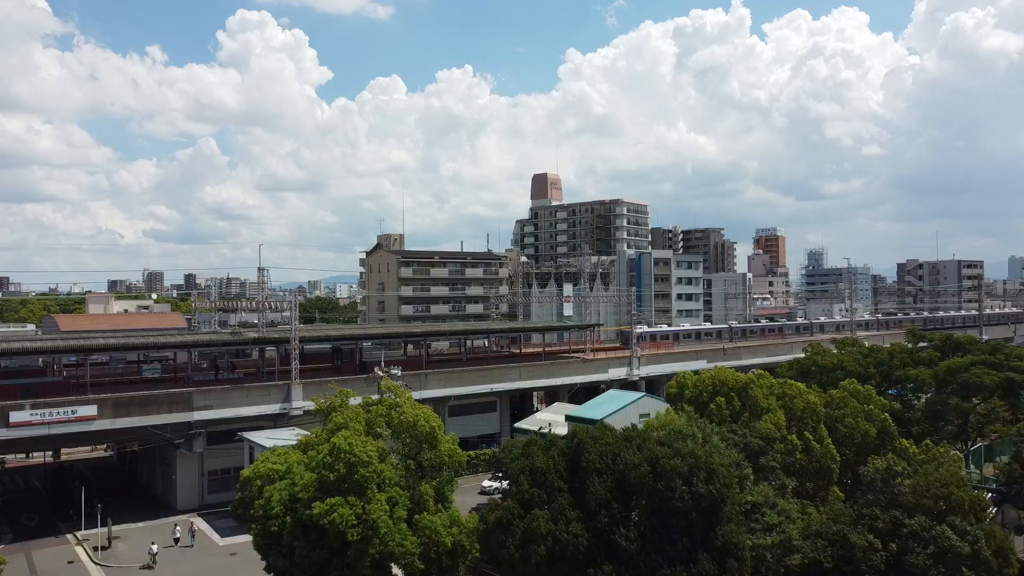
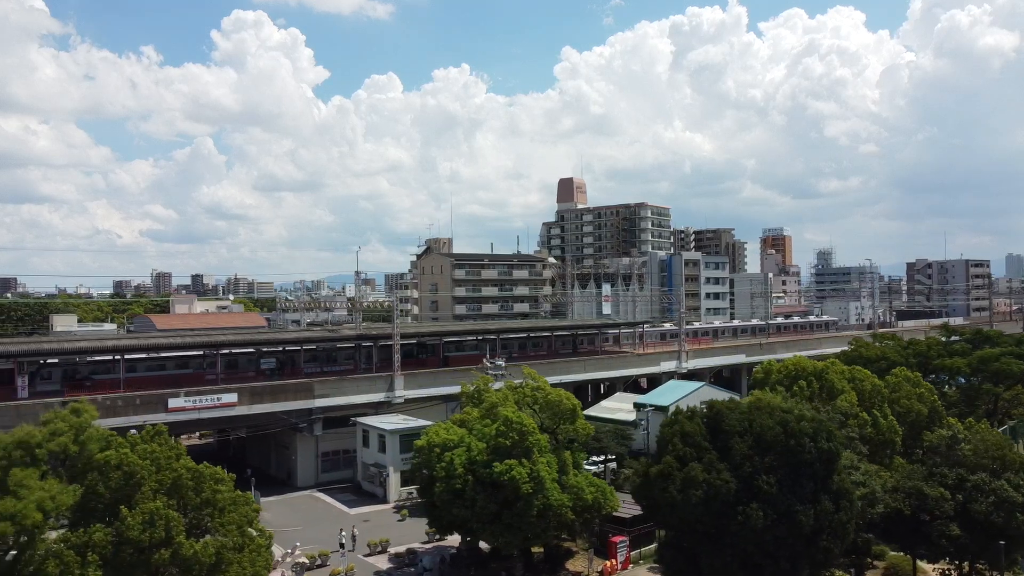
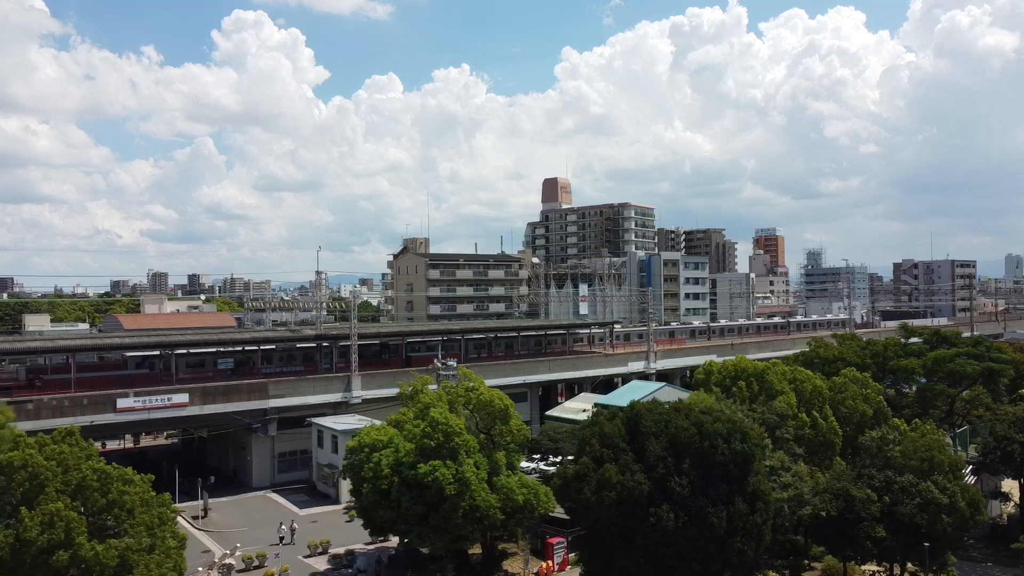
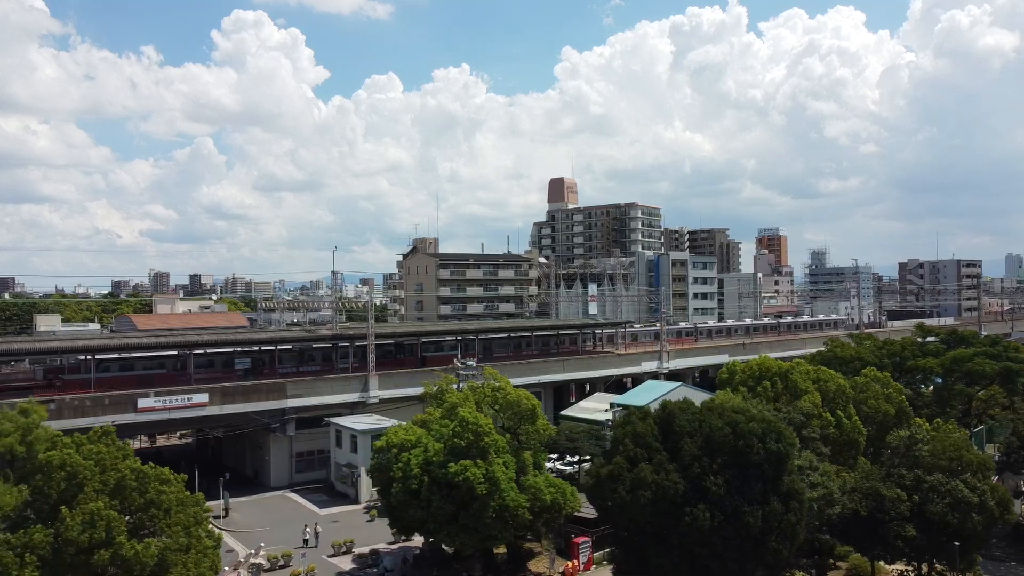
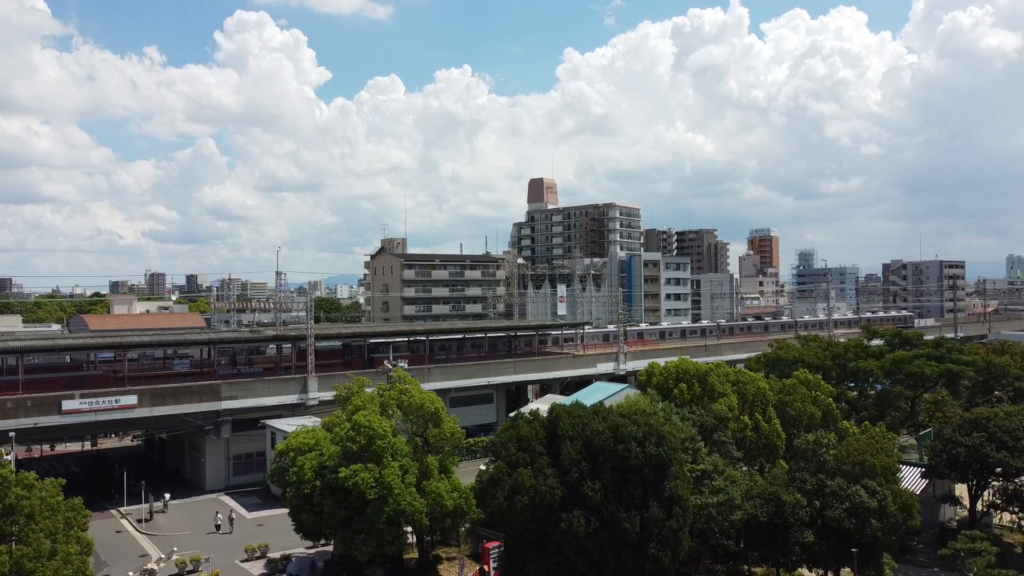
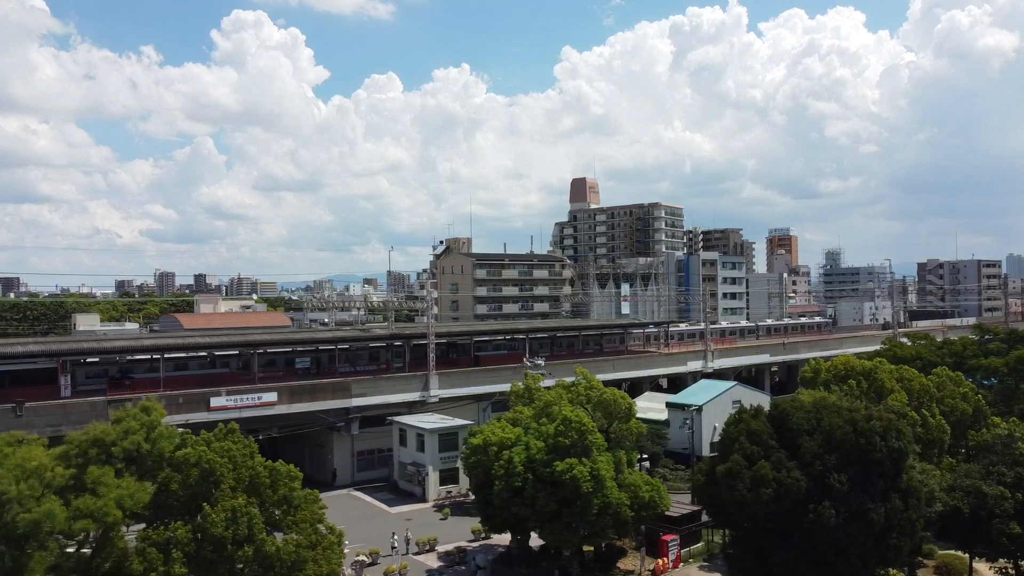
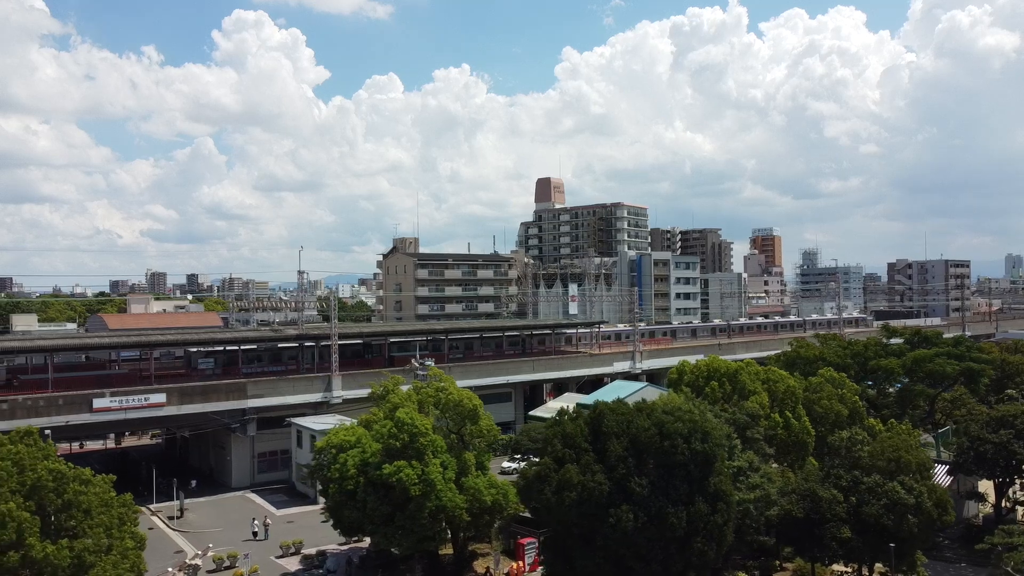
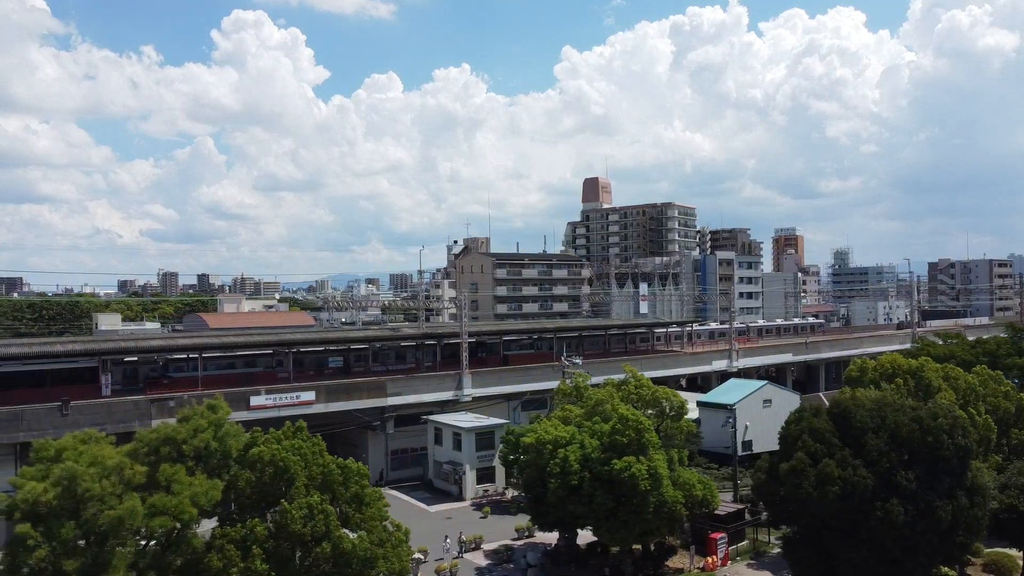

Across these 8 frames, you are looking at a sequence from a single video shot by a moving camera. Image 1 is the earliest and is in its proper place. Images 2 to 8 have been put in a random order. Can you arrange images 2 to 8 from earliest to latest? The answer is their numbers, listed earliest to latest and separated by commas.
5, 7, 3, 4, 2, 6, 8
